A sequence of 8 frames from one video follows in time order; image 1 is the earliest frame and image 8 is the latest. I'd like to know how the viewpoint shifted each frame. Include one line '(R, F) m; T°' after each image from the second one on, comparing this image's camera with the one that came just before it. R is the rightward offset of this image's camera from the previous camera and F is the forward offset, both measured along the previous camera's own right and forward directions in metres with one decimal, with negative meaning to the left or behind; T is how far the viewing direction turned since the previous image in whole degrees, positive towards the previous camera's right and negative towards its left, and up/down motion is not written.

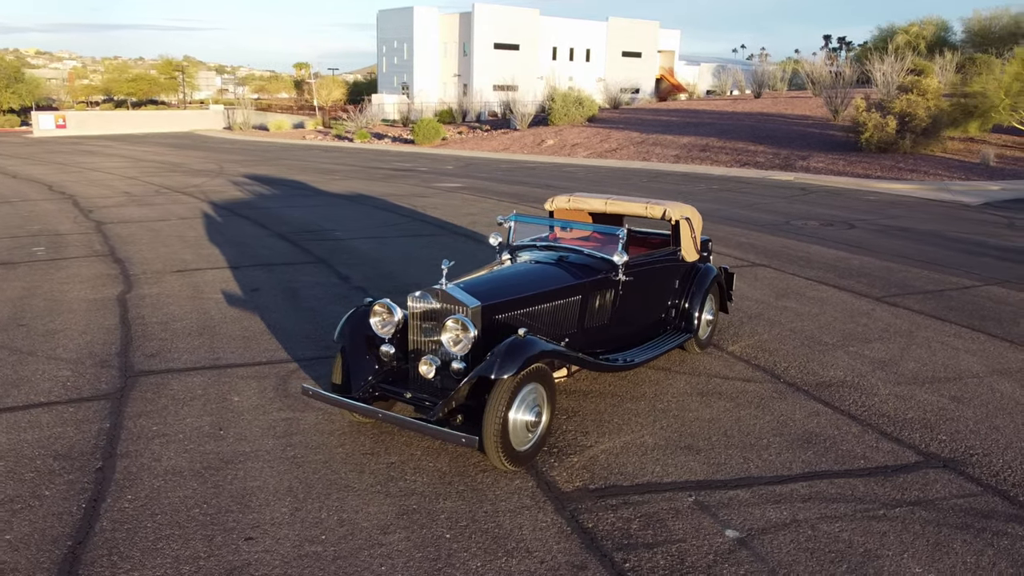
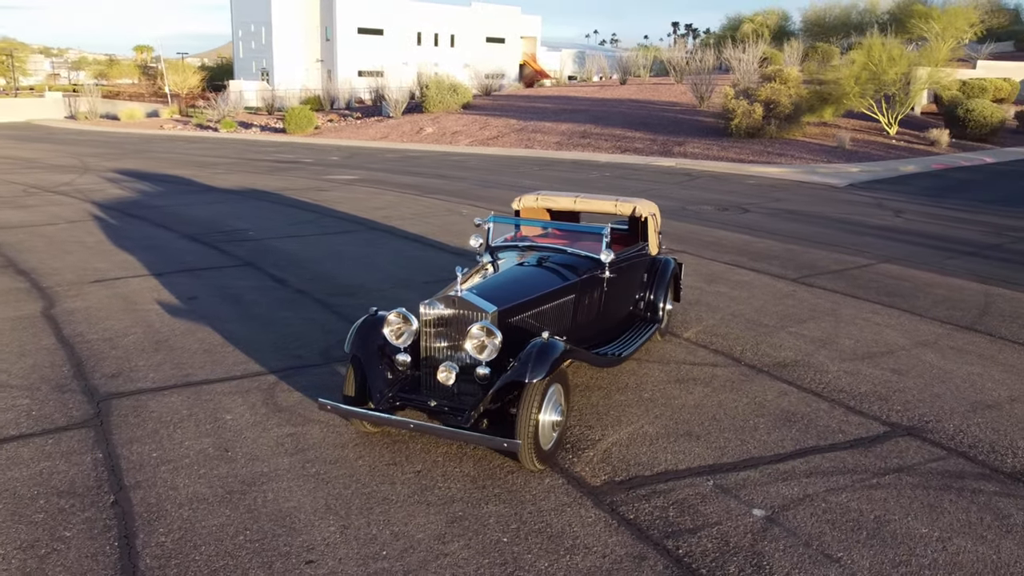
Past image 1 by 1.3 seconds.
(-0.9, 0.0) m; +10°
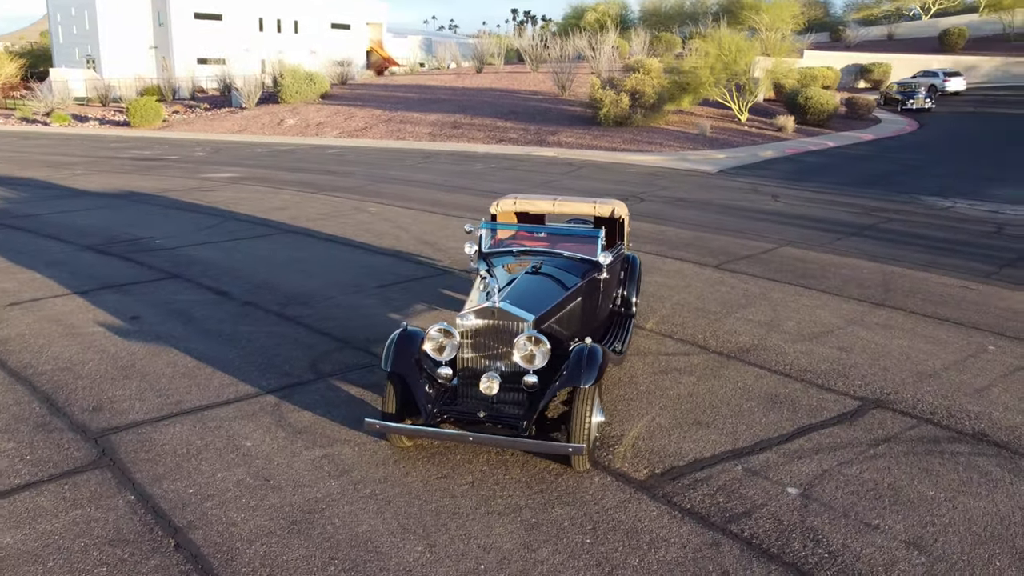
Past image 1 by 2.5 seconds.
(-1.2, 0.0) m; +11°
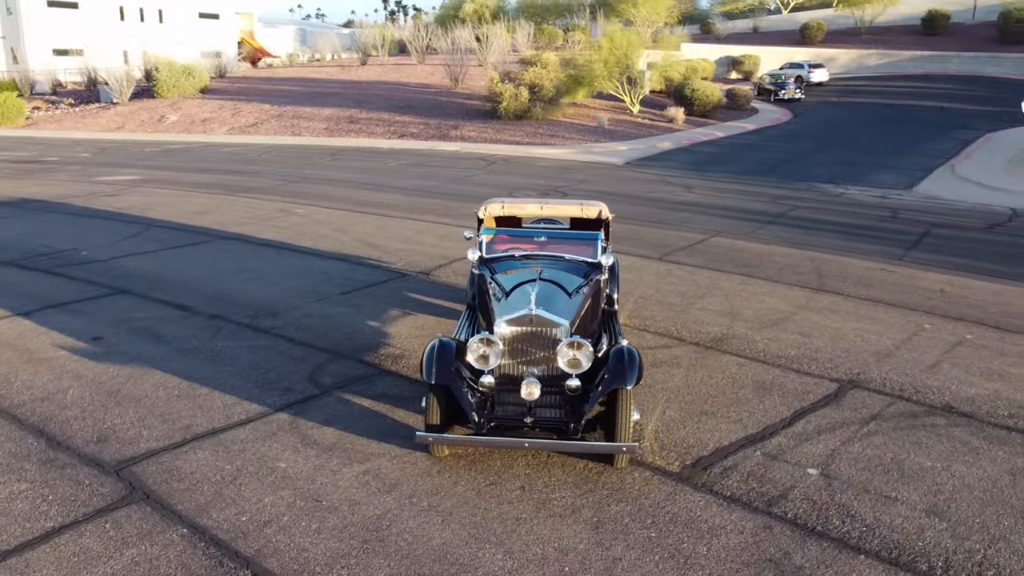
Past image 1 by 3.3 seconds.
(-1.0, 0.0) m; +9°
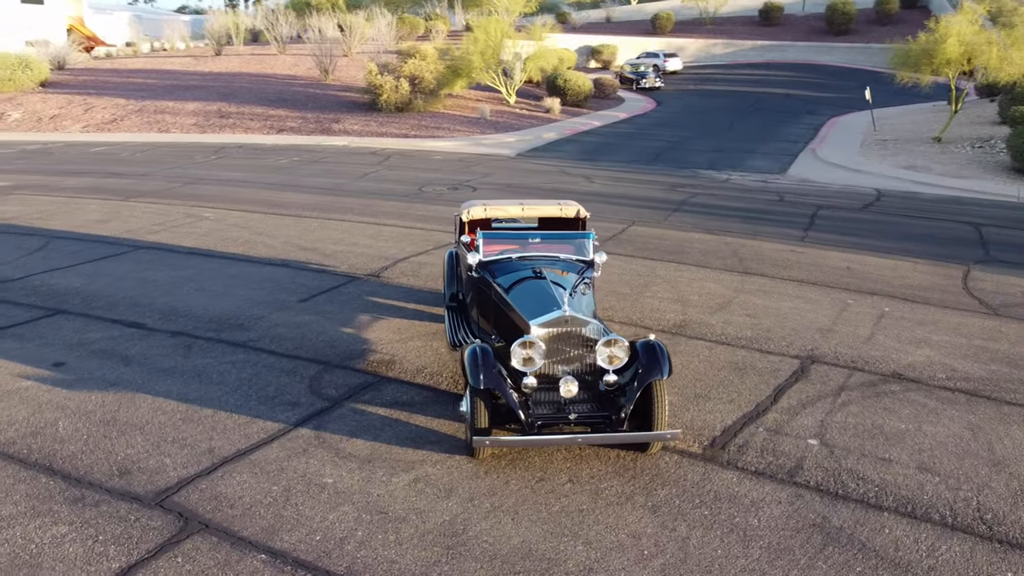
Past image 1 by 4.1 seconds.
(-1.2, -0.1) m; +10°
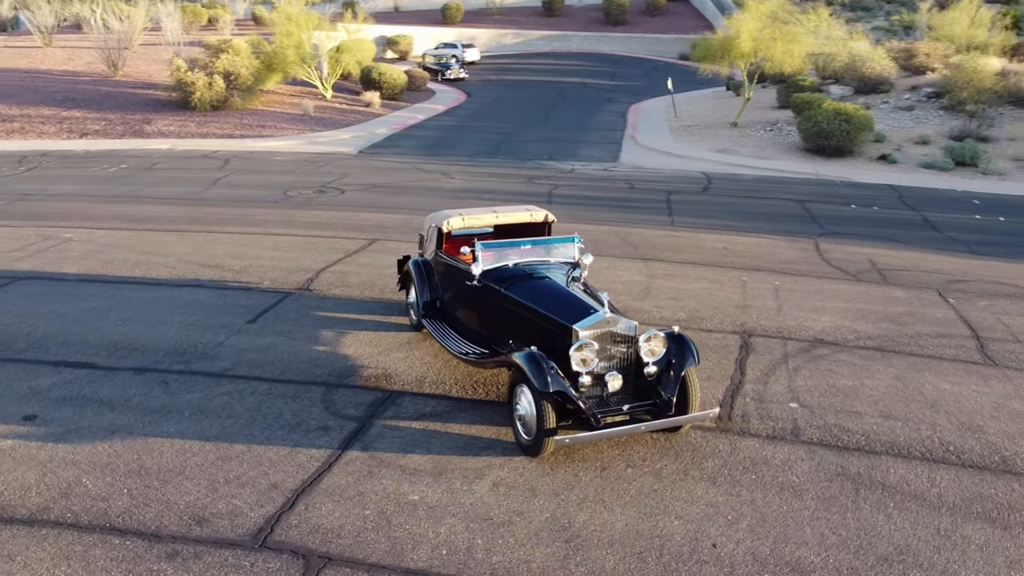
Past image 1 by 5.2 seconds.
(-1.9, -0.1) m; +15°
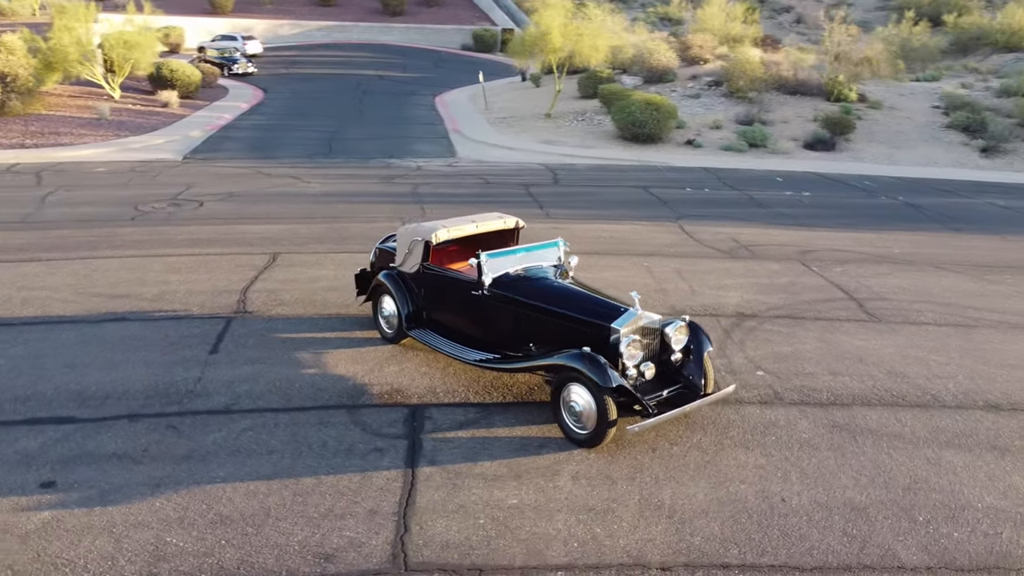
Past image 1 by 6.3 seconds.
(-2.1, -0.1) m; +16°
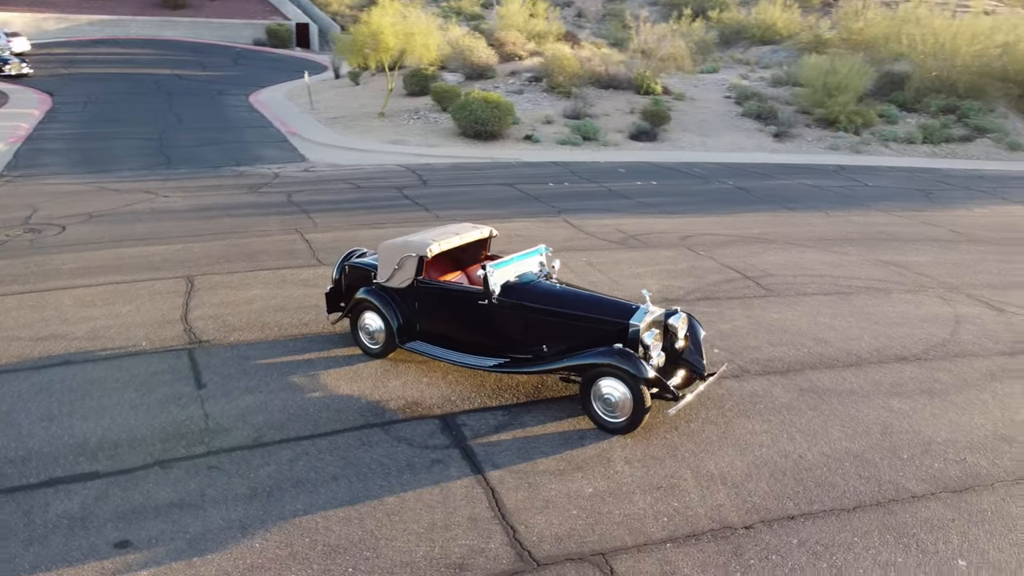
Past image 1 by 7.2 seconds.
(-2.1, -0.2) m; +15°
